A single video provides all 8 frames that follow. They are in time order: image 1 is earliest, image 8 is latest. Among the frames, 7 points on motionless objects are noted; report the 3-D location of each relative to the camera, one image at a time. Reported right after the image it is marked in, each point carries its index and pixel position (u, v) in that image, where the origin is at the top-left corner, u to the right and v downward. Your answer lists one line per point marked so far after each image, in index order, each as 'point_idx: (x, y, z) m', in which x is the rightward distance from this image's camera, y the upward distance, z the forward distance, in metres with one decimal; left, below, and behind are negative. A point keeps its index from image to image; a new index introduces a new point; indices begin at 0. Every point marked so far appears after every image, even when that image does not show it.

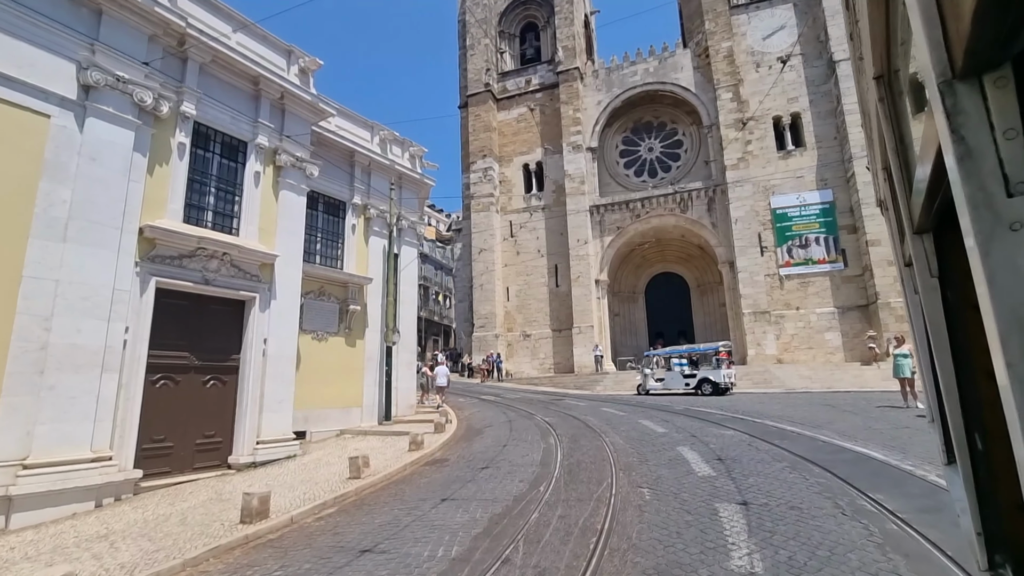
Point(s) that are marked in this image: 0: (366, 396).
0: (-3.9, -2.9, +13.3) m
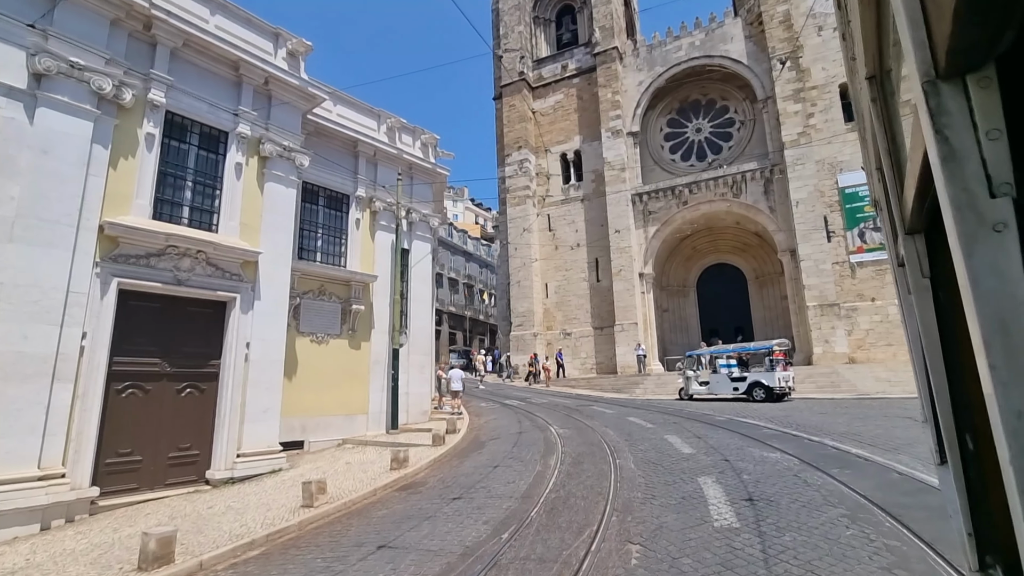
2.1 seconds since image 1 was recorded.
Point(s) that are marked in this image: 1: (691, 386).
0: (-3.5, -2.9, +12.4) m
1: (+5.6, -3.1, +15.6) m
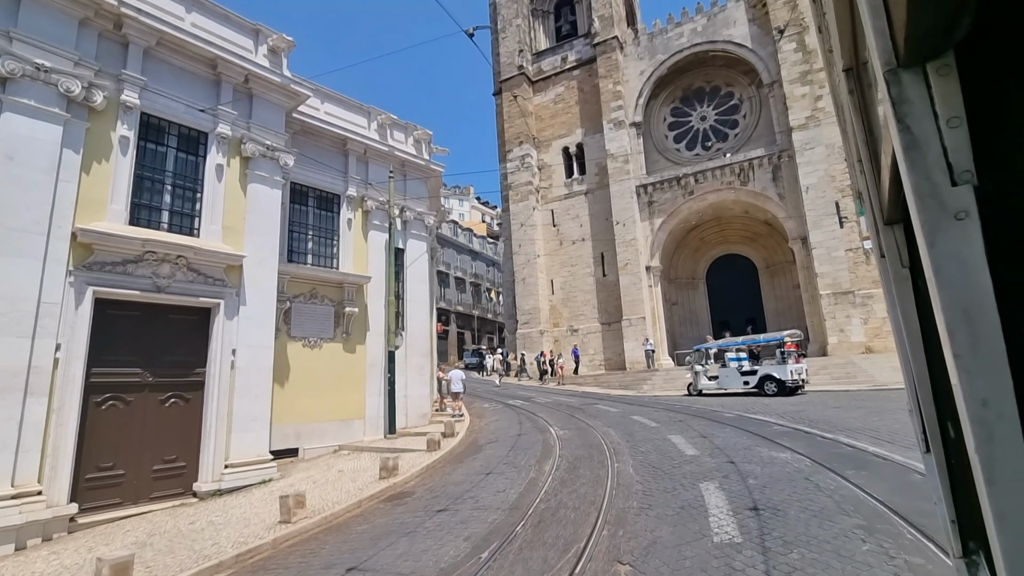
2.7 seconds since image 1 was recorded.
0: (-3.5, -2.9, +12.0) m
1: (+5.7, -2.9, +15.0) m
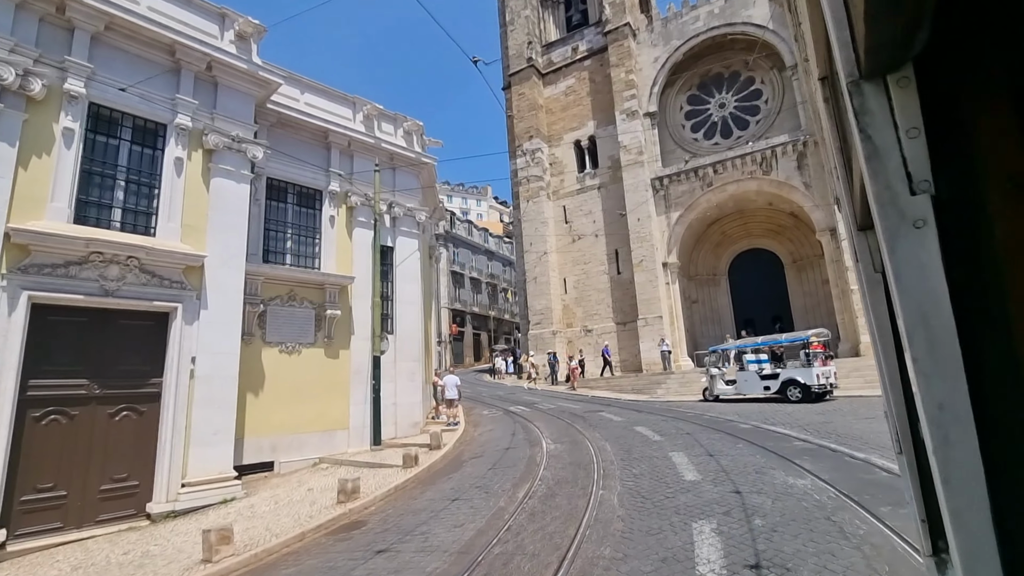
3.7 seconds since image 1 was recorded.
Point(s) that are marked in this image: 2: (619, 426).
0: (-3.6, -2.9, +11.3) m
1: (+5.7, -2.7, +13.8) m
2: (+2.2, -2.8, +10.1) m
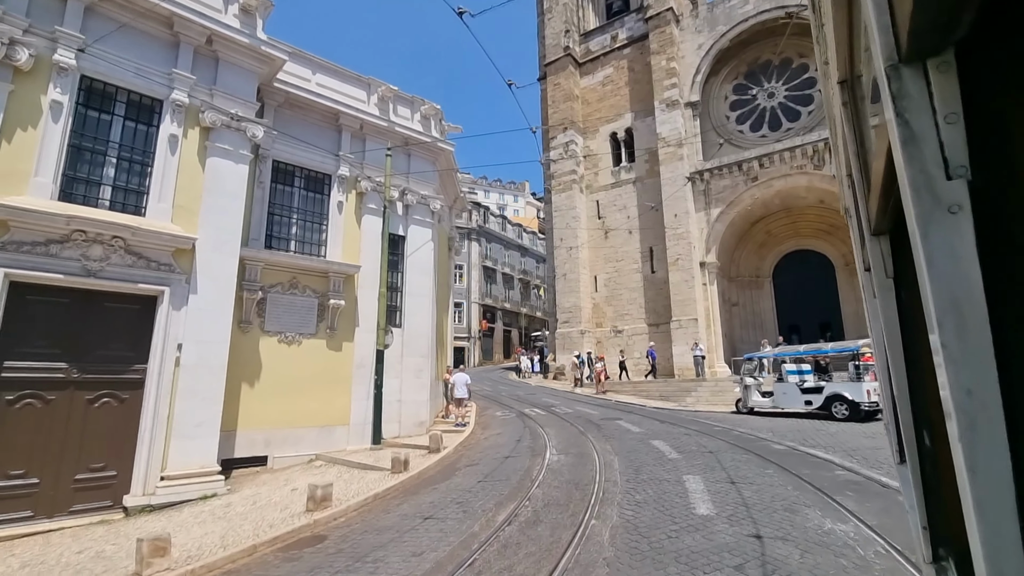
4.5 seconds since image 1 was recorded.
0: (-3.4, -2.7, +10.7) m
1: (+6.1, -2.8, +12.5) m
2: (+2.3, -2.8, +9.1) m
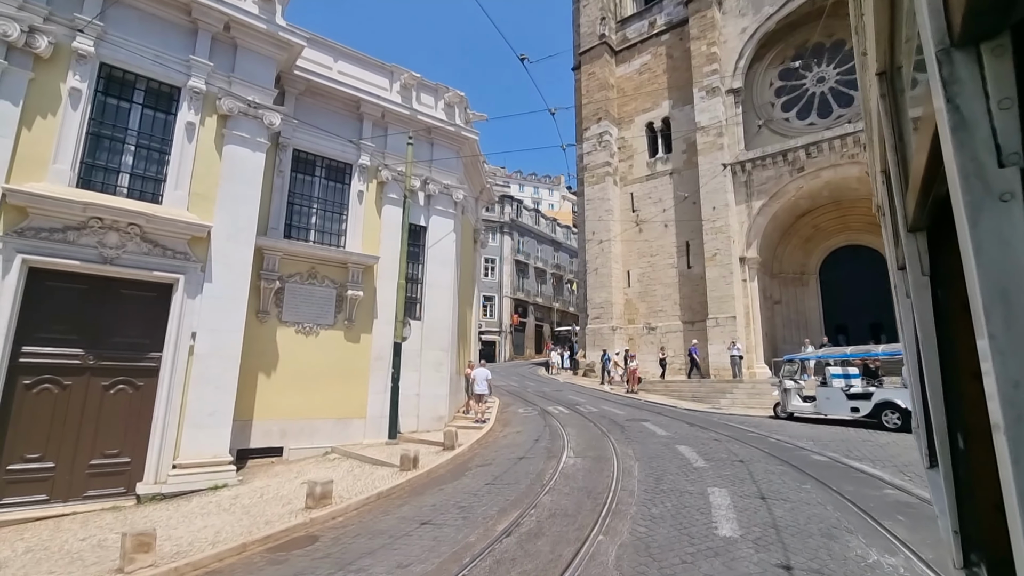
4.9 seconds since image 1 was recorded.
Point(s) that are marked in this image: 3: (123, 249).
0: (-3.0, -2.5, +10.6) m
1: (+6.6, -2.7, +11.7) m
2: (+2.6, -2.7, +8.5) m
3: (-5.9, +0.6, +7.5) m
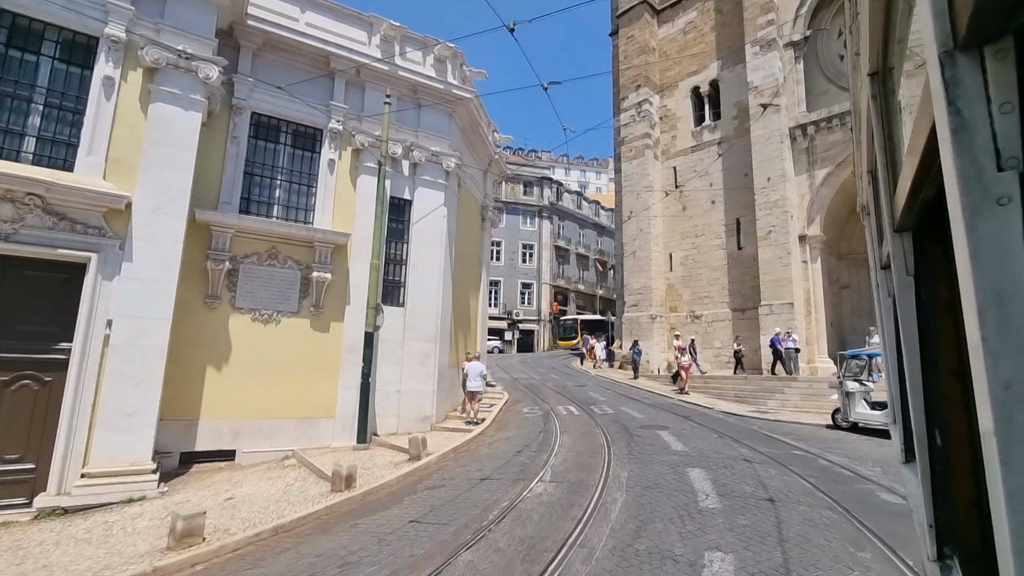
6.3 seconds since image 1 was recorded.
0: (-3.2, -2.2, +9.3) m
1: (+6.5, -2.3, +9.3) m
2: (+2.1, -2.3, +6.6) m
3: (-6.4, +0.9, +6.5) m
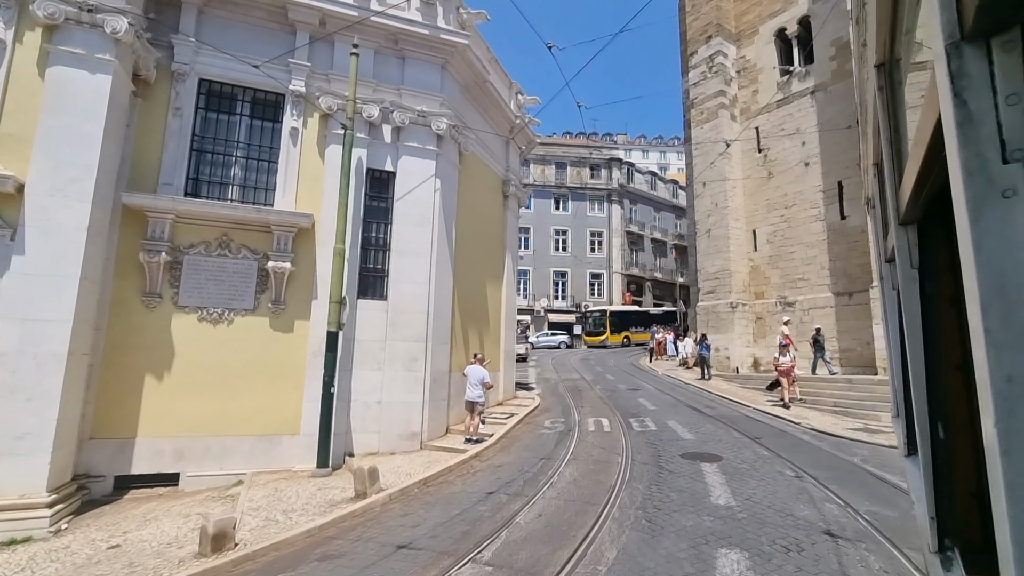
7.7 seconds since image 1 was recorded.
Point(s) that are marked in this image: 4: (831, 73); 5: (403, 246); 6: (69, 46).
0: (-3.2, -2.0, +7.7) m
1: (+6.4, -1.8, +6.1) m
2: (+1.6, -2.0, +4.2) m
3: (-7.0, +0.9, +5.5) m
4: (+11.8, +8.0, +18.3) m
5: (-1.8, +0.7, +8.6) m
6: (-5.7, +3.1, +6.4) m
